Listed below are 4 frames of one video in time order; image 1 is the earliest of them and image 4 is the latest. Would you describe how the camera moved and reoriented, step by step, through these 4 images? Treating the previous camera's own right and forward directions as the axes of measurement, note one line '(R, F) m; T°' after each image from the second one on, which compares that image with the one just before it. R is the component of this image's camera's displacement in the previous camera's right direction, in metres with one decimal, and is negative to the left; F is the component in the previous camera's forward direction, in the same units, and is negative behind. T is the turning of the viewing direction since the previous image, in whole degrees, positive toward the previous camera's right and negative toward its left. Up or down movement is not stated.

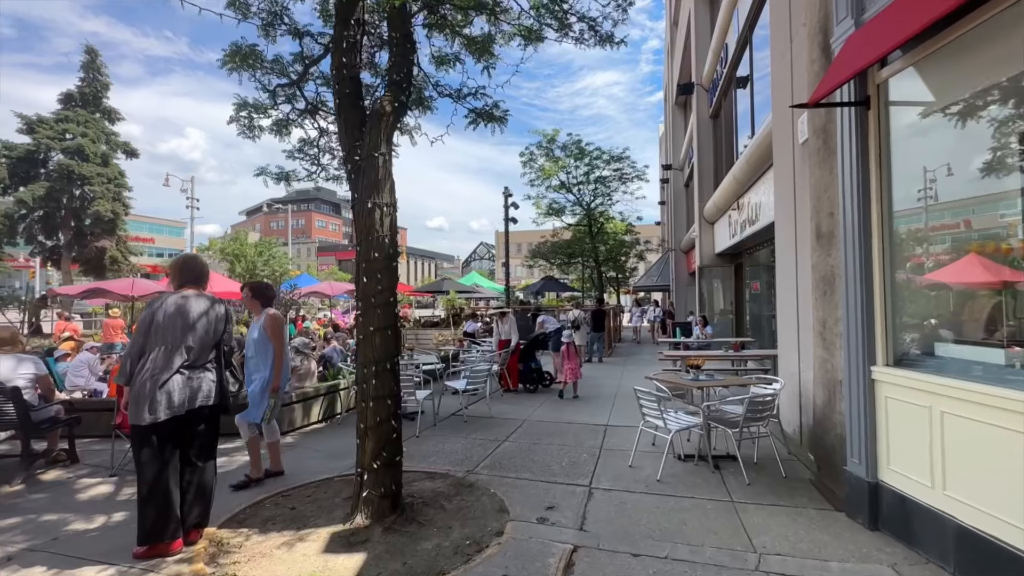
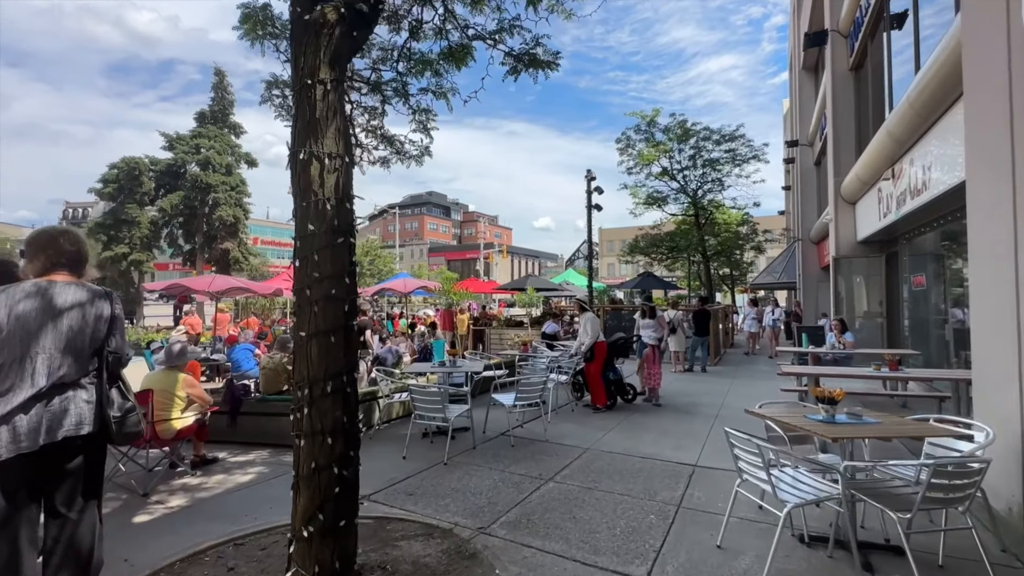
(+0.6, +1.5) m; -13°
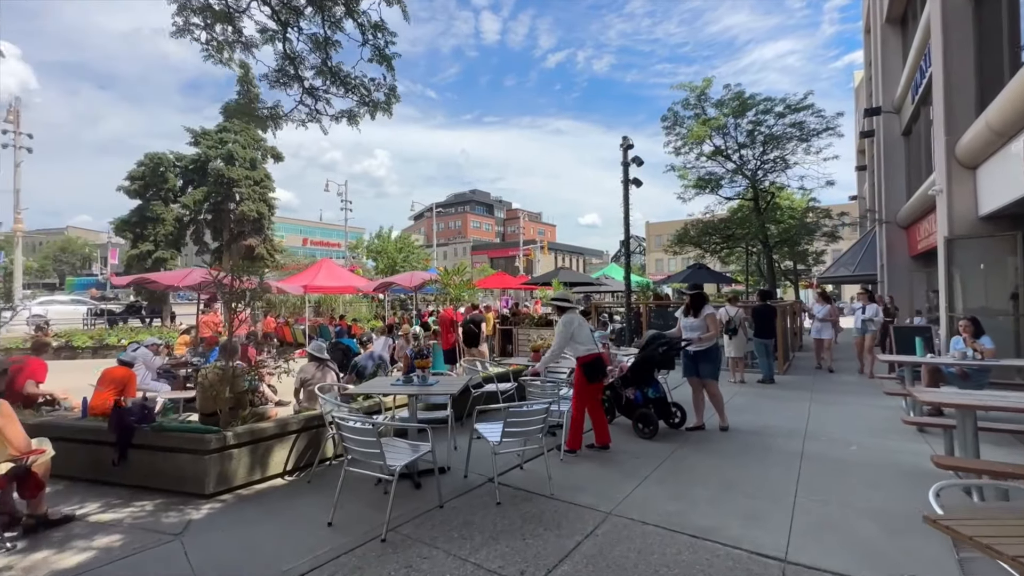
(+0.5, +1.9) m; -6°
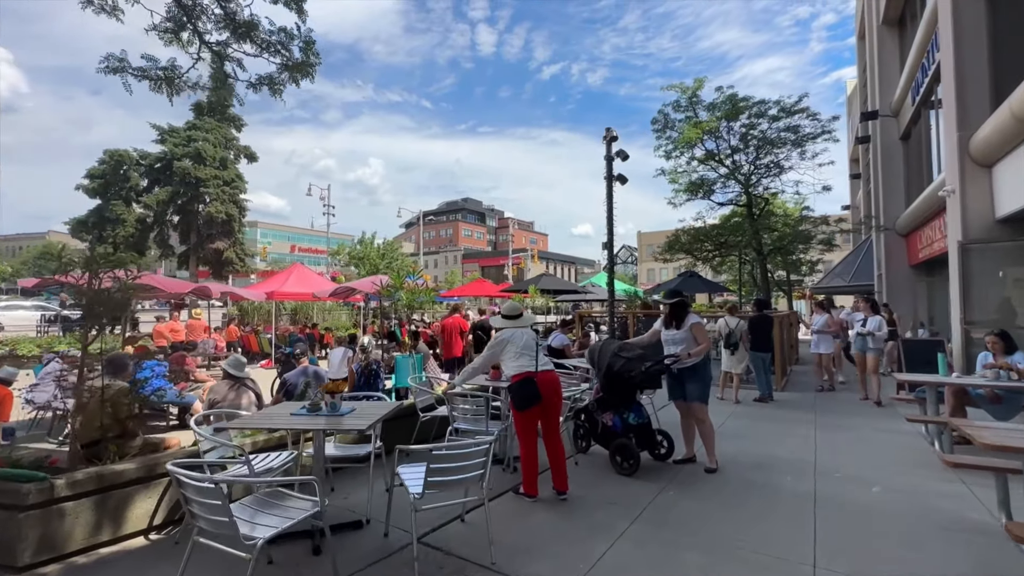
(+0.4, +1.0) m; +1°
